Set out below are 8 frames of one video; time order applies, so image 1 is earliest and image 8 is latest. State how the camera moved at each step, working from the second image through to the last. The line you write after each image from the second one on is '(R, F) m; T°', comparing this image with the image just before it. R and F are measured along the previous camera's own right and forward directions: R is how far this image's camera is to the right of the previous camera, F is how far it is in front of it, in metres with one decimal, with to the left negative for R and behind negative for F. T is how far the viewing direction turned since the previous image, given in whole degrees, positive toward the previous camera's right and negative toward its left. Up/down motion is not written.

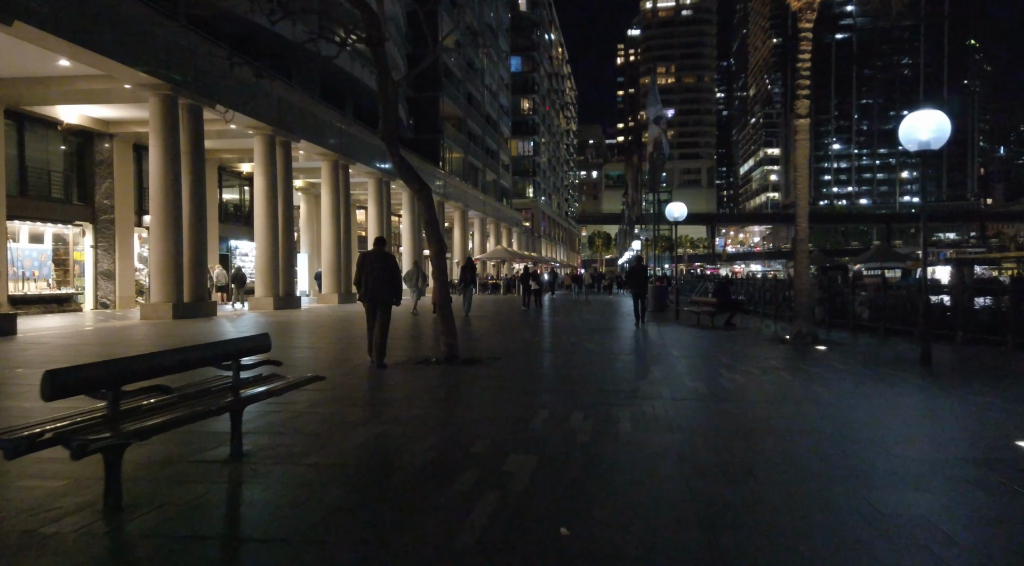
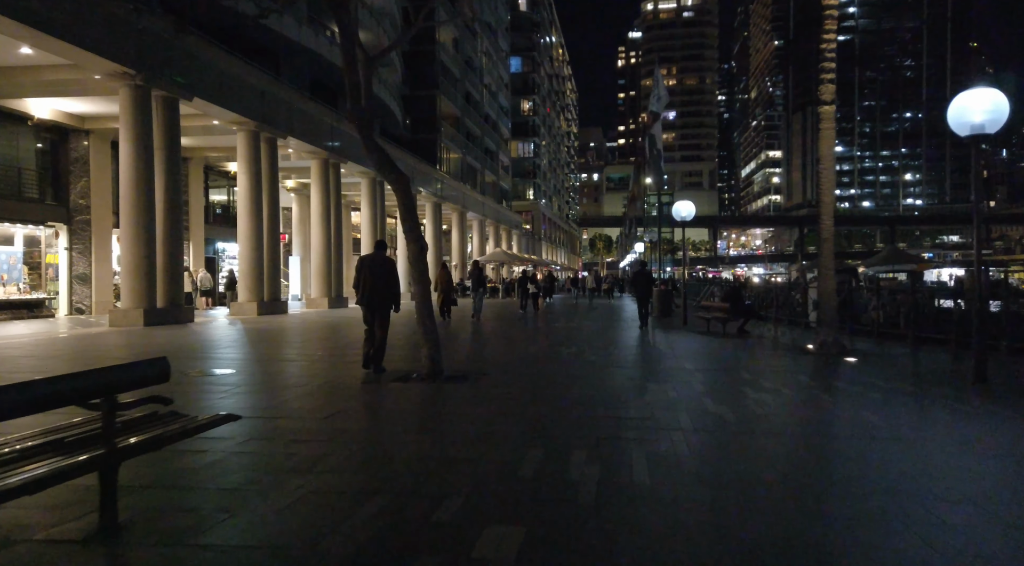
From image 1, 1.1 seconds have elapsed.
(+0.1, +1.3) m; 0°
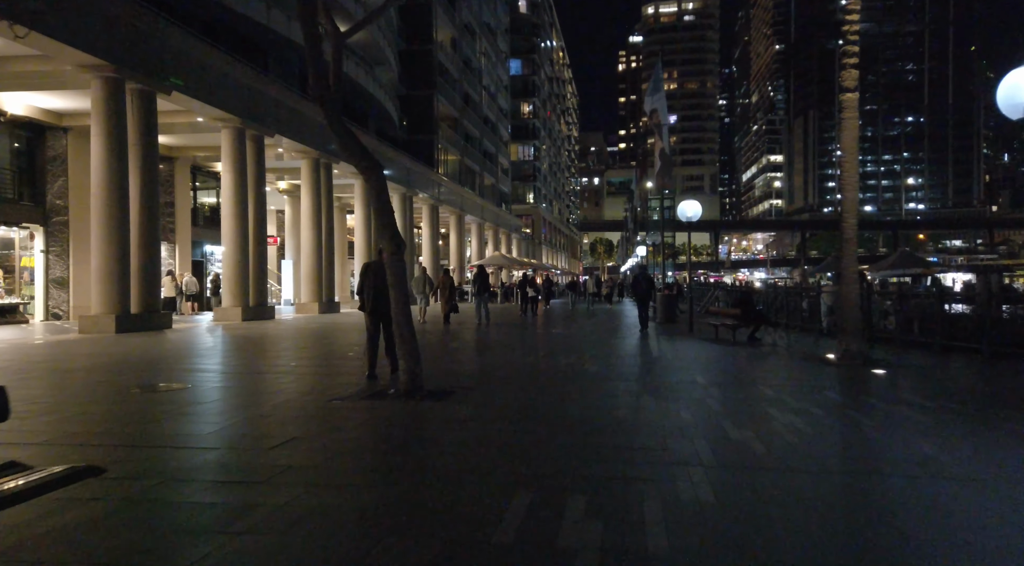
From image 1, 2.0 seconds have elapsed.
(+0.1, +1.1) m; 0°
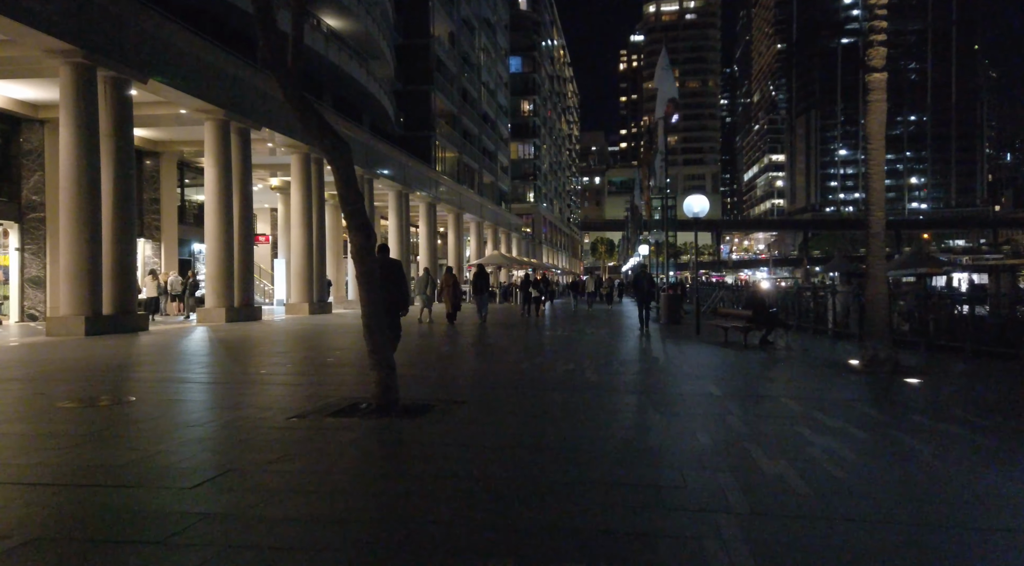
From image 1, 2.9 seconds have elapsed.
(+0.1, +1.1) m; 0°
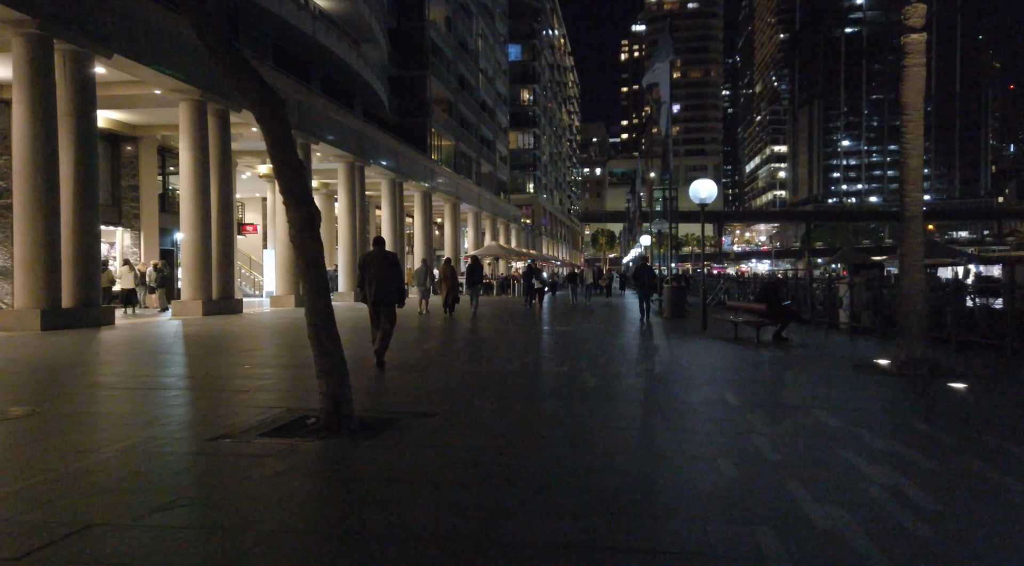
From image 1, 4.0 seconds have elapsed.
(+0.2, +1.3) m; 0°
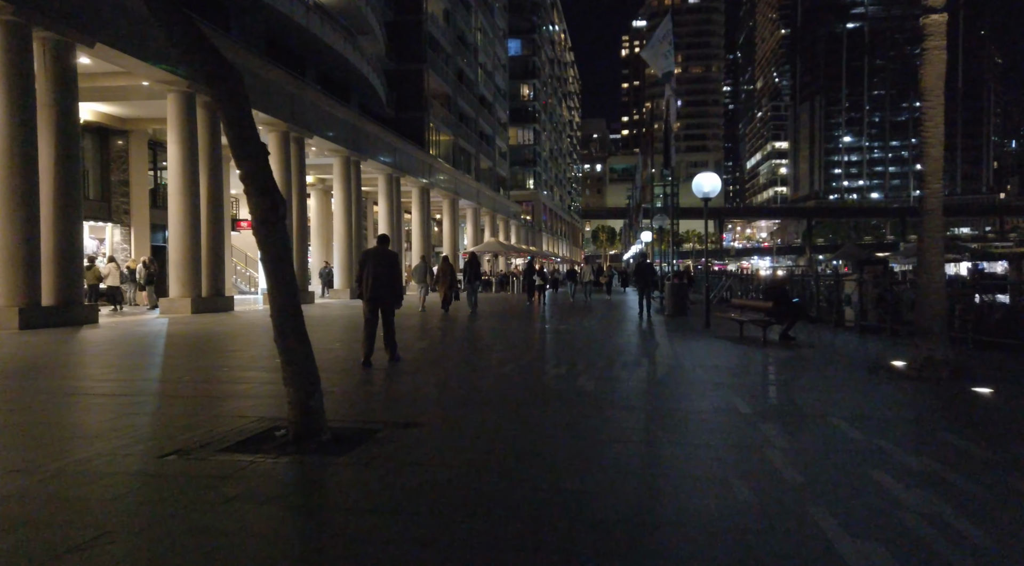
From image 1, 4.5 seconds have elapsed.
(+0.1, +0.6) m; 0°
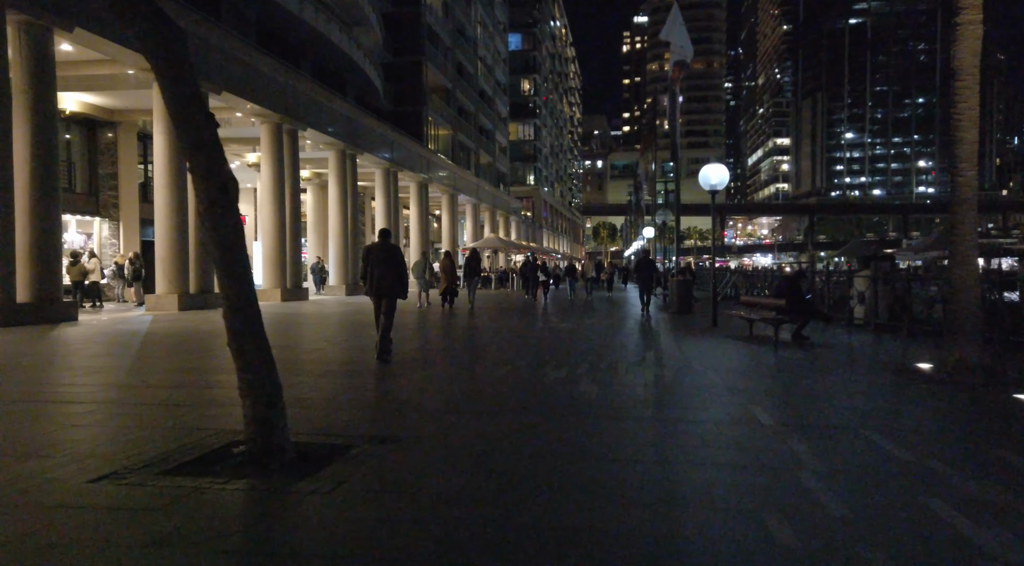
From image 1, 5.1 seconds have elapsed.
(+0.1, +0.7) m; 0°
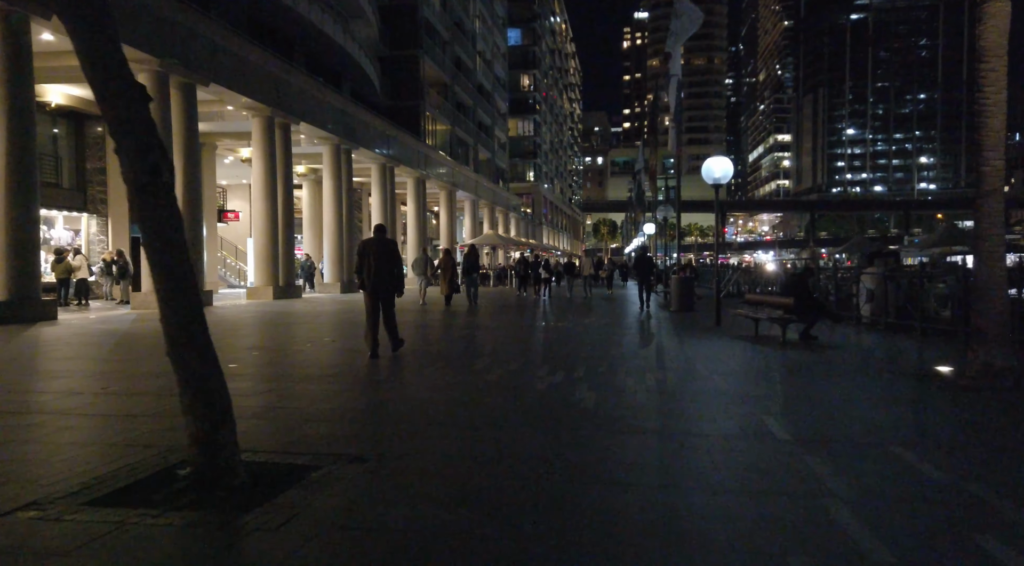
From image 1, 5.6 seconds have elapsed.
(+0.1, +0.6) m; 0°
